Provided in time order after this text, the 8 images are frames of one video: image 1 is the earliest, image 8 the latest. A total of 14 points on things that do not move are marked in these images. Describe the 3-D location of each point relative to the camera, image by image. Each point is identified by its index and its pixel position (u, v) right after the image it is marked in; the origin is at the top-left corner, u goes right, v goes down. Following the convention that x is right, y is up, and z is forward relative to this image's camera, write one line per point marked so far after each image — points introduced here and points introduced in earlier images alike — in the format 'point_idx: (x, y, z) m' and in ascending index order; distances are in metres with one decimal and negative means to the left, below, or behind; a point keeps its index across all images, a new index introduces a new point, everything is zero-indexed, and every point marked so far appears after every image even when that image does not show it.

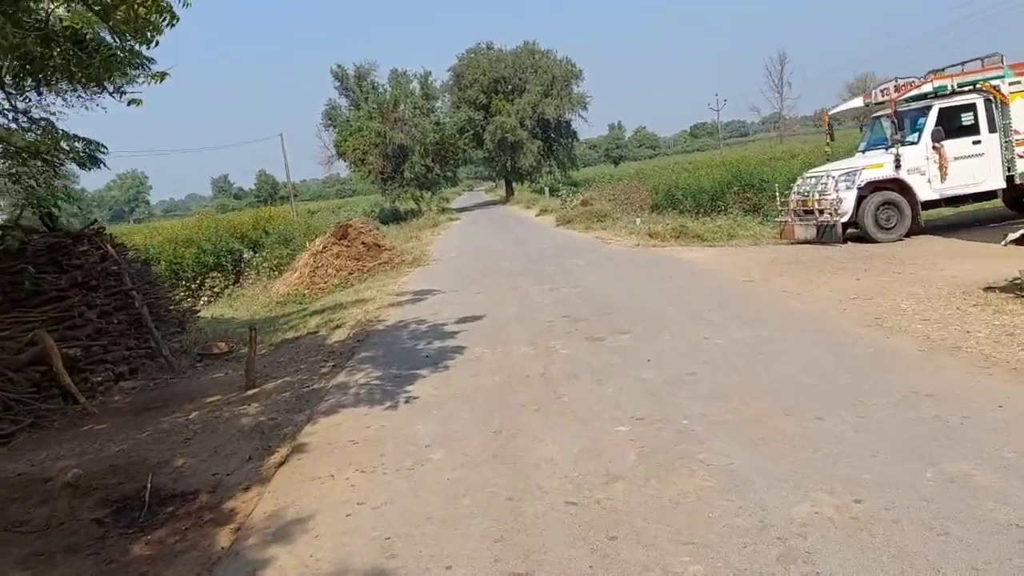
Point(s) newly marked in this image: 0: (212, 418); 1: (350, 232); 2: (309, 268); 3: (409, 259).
0: (-2.6, -1.1, +7.2) m
1: (-3.5, +1.2, +17.7) m
2: (-4.1, +0.4, +16.7) m
3: (-2.3, +0.6, +18.0) m
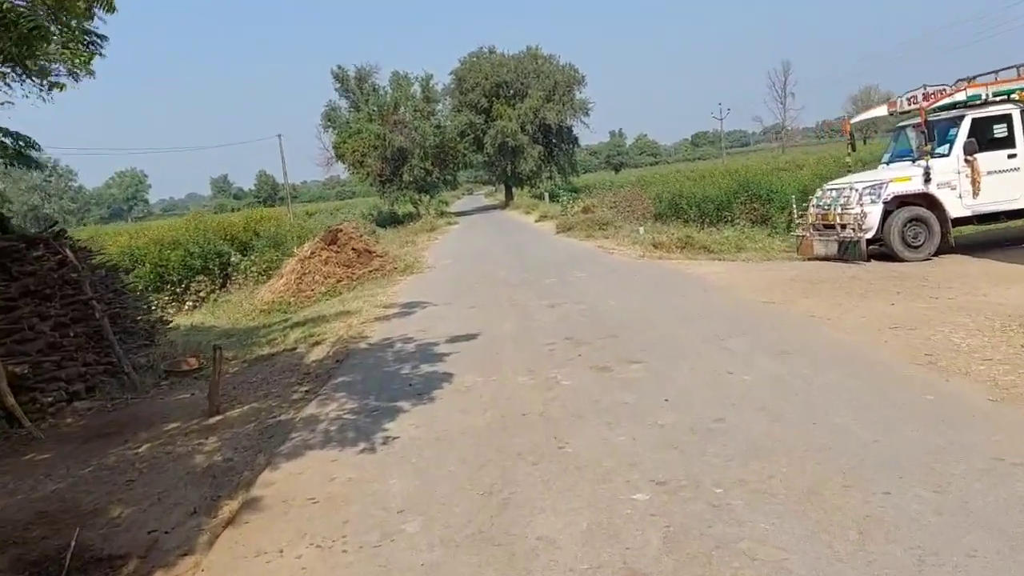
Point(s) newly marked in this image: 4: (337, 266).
0: (-2.7, -1.3, +6.4) m
1: (-3.5, +1.0, +16.8) m
2: (-4.1, +0.2, +15.8) m
3: (-2.3, +0.5, +17.1) m
4: (-3.4, +0.4, +16.2) m
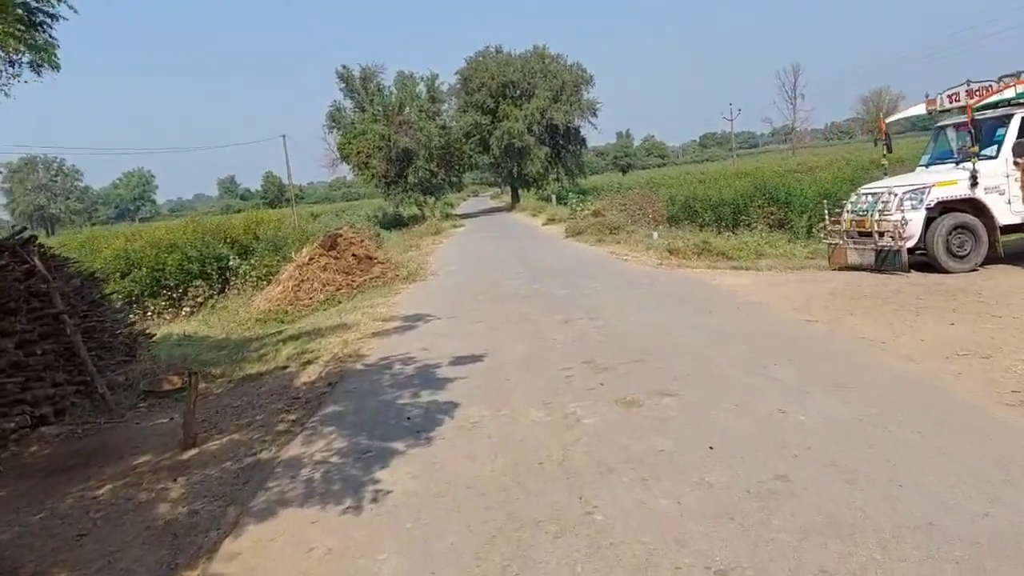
0: (-2.6, -1.4, +5.5) m
1: (-3.3, +0.9, +16.0) m
2: (-4.0, +0.1, +15.0) m
3: (-2.1, +0.3, +16.3) m
4: (-3.2, +0.3, +15.3) m
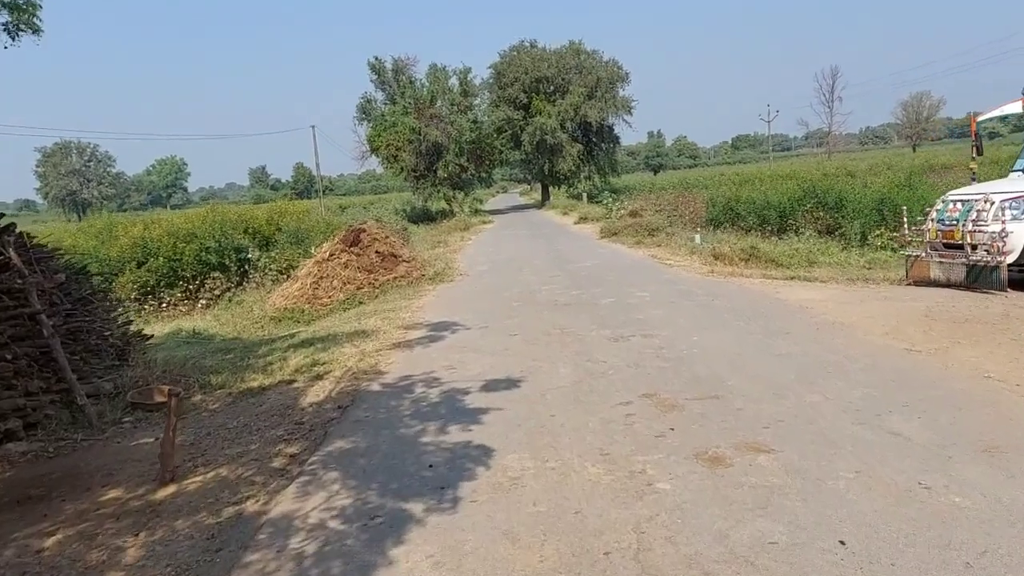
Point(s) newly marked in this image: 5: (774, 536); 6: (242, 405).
0: (-2.3, -1.4, +4.4) m
1: (-2.7, +0.9, +14.9) m
2: (-3.4, +0.1, +13.9) m
3: (-1.5, +0.3, +15.1) m
4: (-2.6, +0.3, +14.2) m
5: (+1.1, -1.0, +3.4) m
6: (-2.4, -1.0, +7.2) m
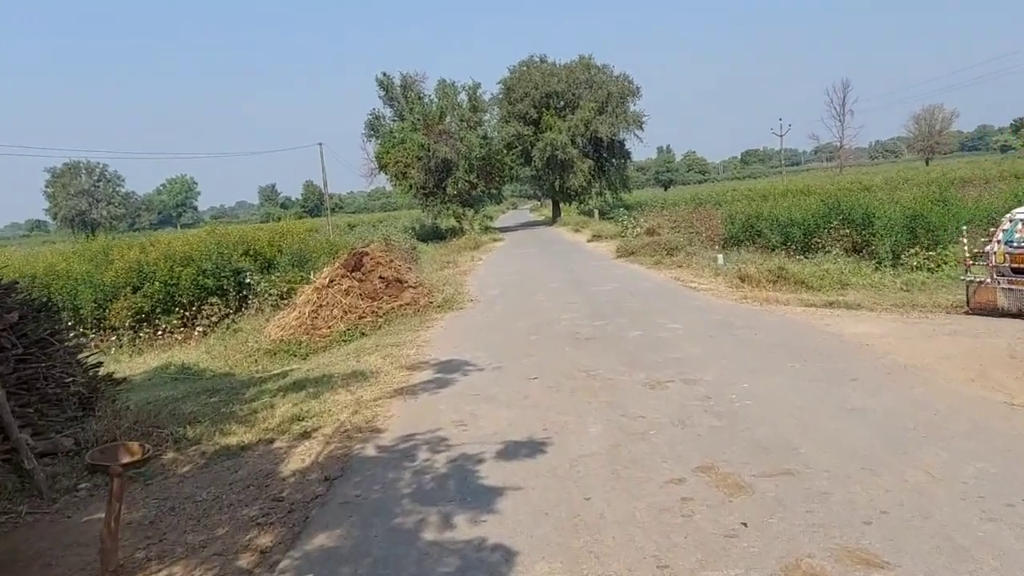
0: (-2.2, -1.7, +3.3) m
1: (-2.5, +0.4, +13.9) m
2: (-3.2, -0.3, +12.9) m
3: (-1.3, -0.2, +14.1) m
4: (-2.4, -0.2, +13.2) m
5: (+1.2, -1.3, +2.3) m
6: (-2.2, -1.4, +6.2) m
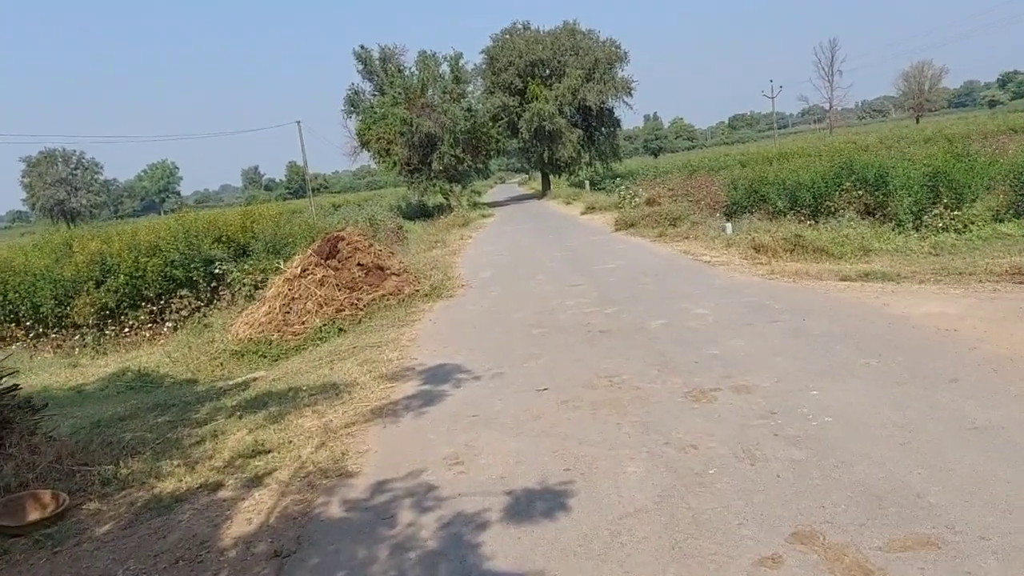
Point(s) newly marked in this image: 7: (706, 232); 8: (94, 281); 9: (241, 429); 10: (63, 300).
0: (-2.1, -1.8, +1.9) m
1: (-2.6, +0.6, +12.4) m
2: (-3.2, -0.2, +11.4) m
3: (-1.3, +0.1, +12.6) m
4: (-2.5, 0.0, +11.7) m
5: (+1.3, -1.3, +0.9) m
6: (-2.1, -1.4, +4.8) m
7: (+4.2, +1.2, +18.1) m
8: (-9.1, +0.1, +18.0) m
9: (-2.1, -1.1, +6.5) m
10: (-9.7, -0.3, +17.9) m
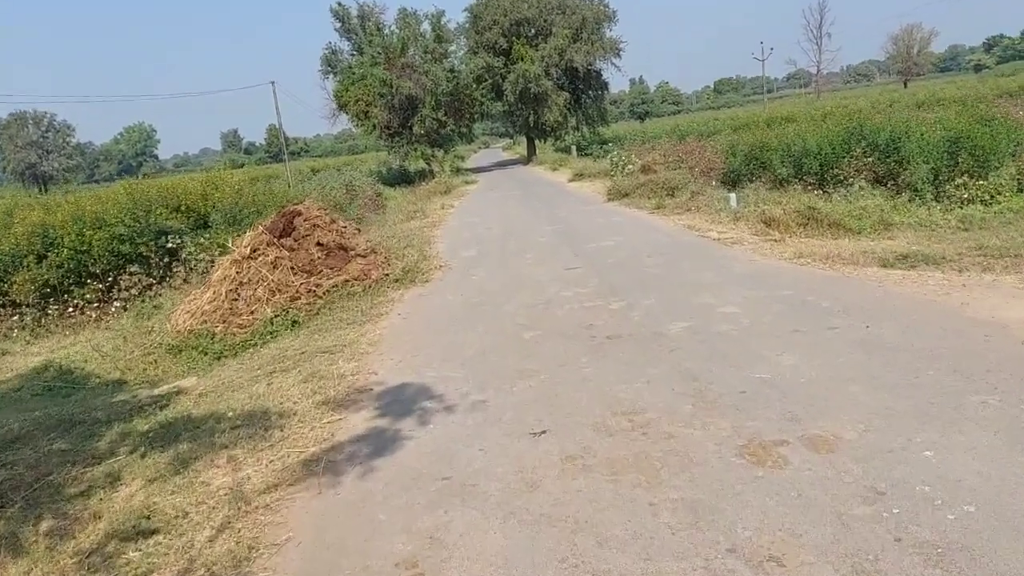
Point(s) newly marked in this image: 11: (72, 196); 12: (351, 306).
0: (-2.1, -2.0, +0.4) m
1: (-2.8, +0.8, +10.7) m
2: (-3.4, 0.0, +9.8) m
3: (-1.5, +0.3, +11.0) m
4: (-2.7, +0.2, +10.1) m
5: (+1.3, -1.5, -0.6) m
6: (-2.2, -1.5, +3.2) m
7: (+3.9, +1.7, +16.5) m
8: (-9.4, +0.6, +16.2) m
9: (-2.2, -1.1, +4.9) m
10: (-10.0, +0.2, +16.1) m
11: (-10.5, +2.1, +19.6) m
12: (-1.8, -0.2, +9.1) m
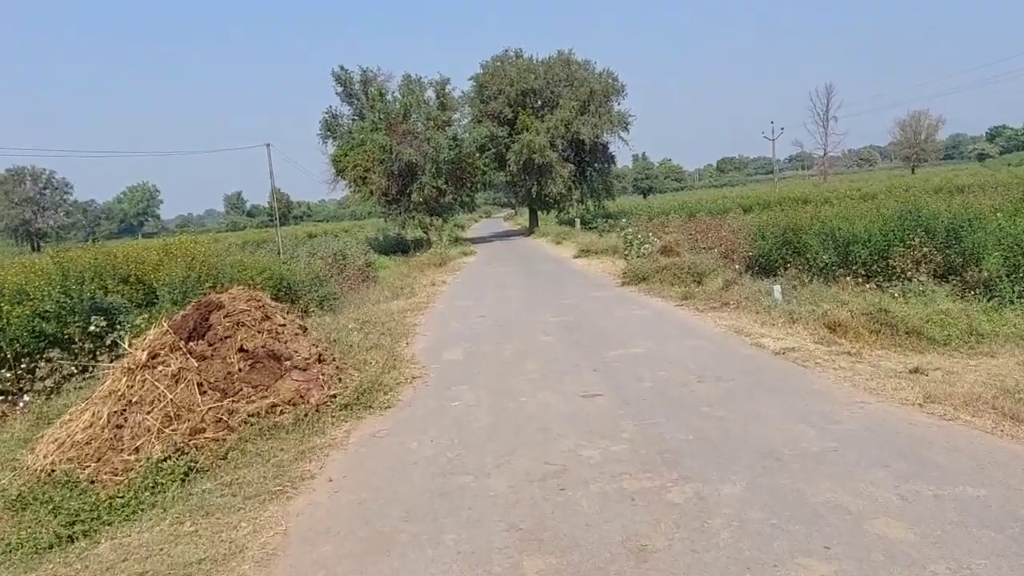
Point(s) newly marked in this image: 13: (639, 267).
0: (-2.2, -2.3, -2.7) m
1: (-2.8, -0.3, +7.9) m
2: (-3.4, -1.0, +6.9) m
3: (-1.5, -0.9, +8.1) m
4: (-2.7, -0.9, +7.2) m
5: (+1.3, -1.9, -3.6) m
6: (-2.2, -2.0, +0.2) m
7: (+3.9, -0.1, +13.7) m
8: (-9.5, -0.8, +13.3) m
9: (-2.3, -1.8, +1.9) m
10: (-10.1, -1.1, +13.2) m
11: (-10.5, +0.5, +16.8) m
12: (-1.8, -1.2, +6.2) m
13: (+2.9, +0.5, +18.5) m
